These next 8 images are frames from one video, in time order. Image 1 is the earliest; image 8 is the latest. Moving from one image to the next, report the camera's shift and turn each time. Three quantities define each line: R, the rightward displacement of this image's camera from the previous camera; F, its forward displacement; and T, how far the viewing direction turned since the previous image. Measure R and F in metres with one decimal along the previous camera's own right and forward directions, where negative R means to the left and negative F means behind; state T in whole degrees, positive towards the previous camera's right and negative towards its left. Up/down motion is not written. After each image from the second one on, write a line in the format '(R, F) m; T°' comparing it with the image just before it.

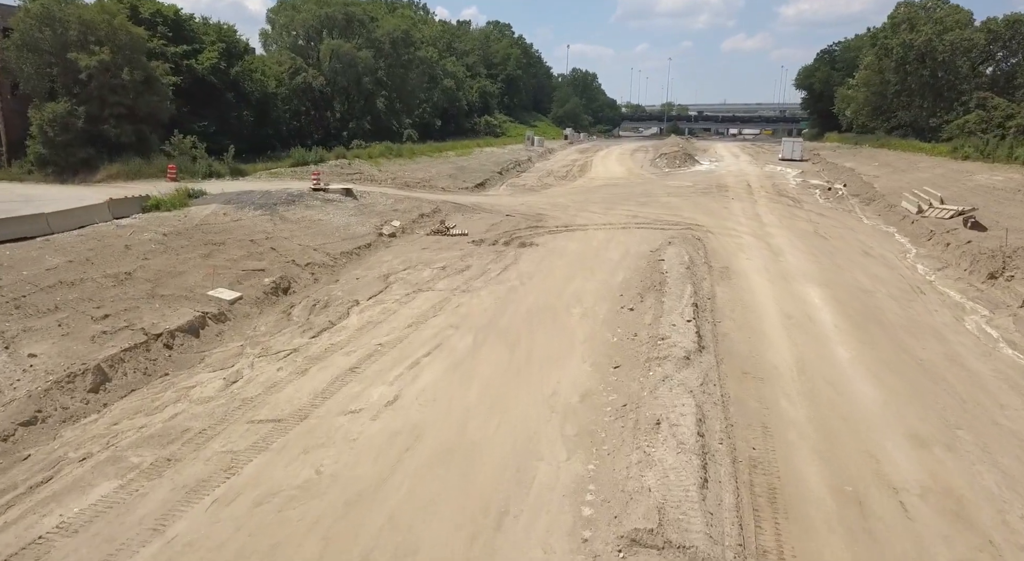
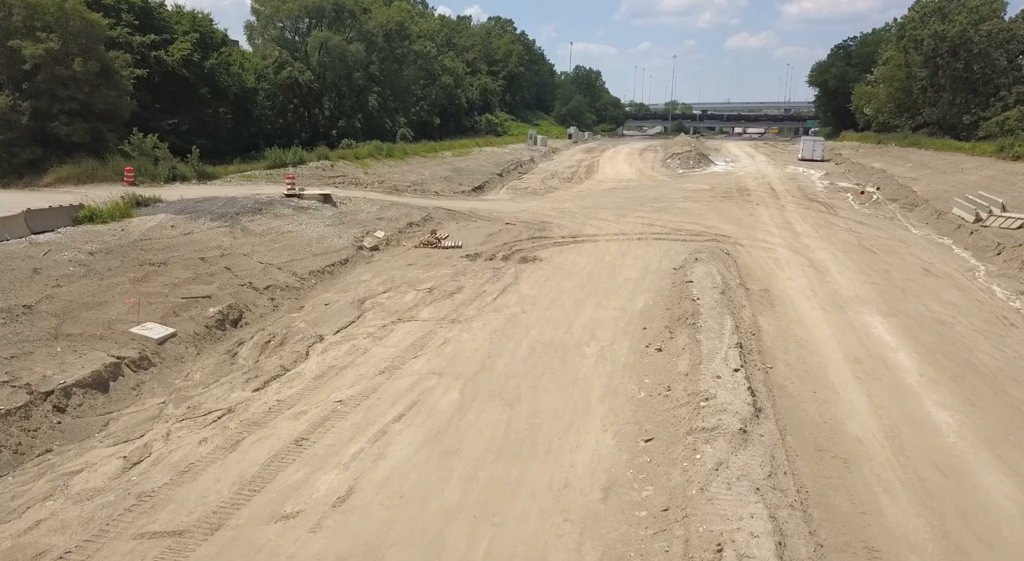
(+0.1, +2.6) m; 0°
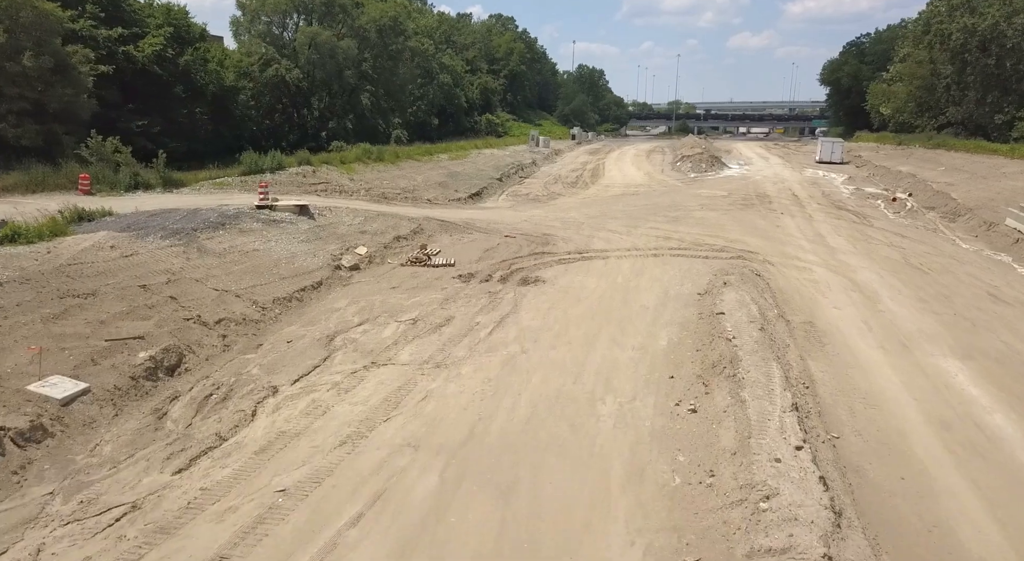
(+0.1, +2.2) m; 0°
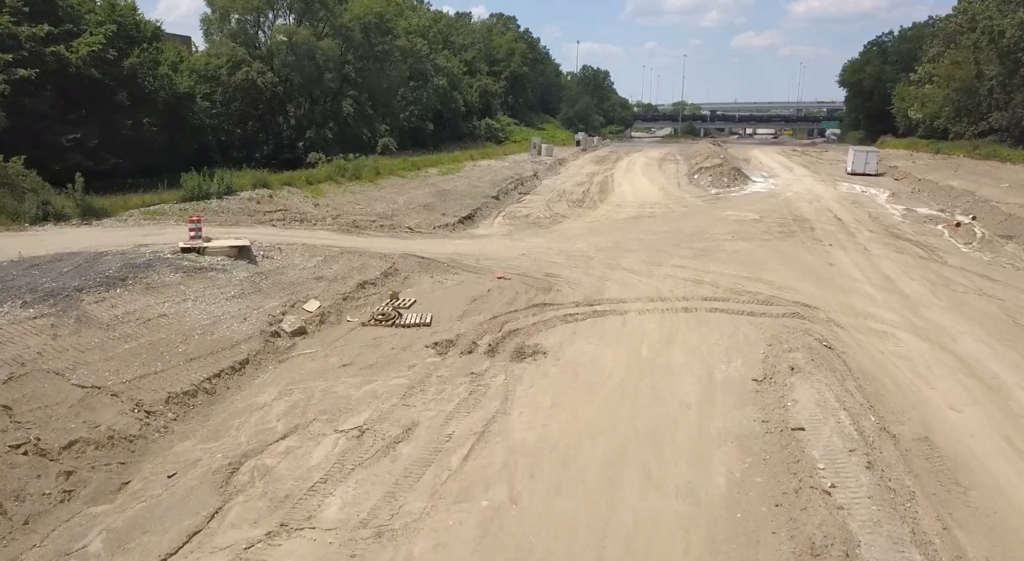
(+0.2, +3.7) m; 0°
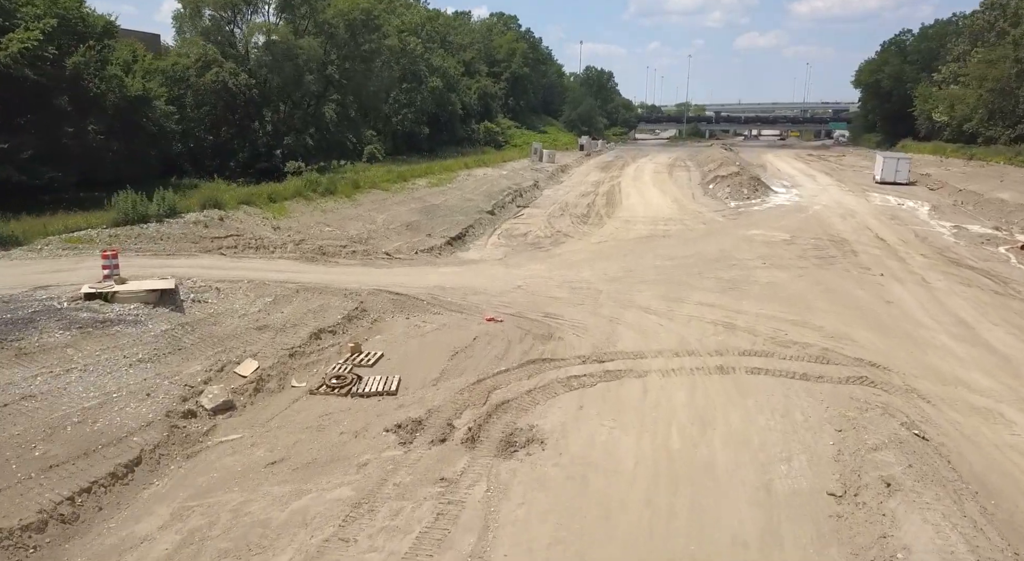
(+0.2, +2.9) m; 0°
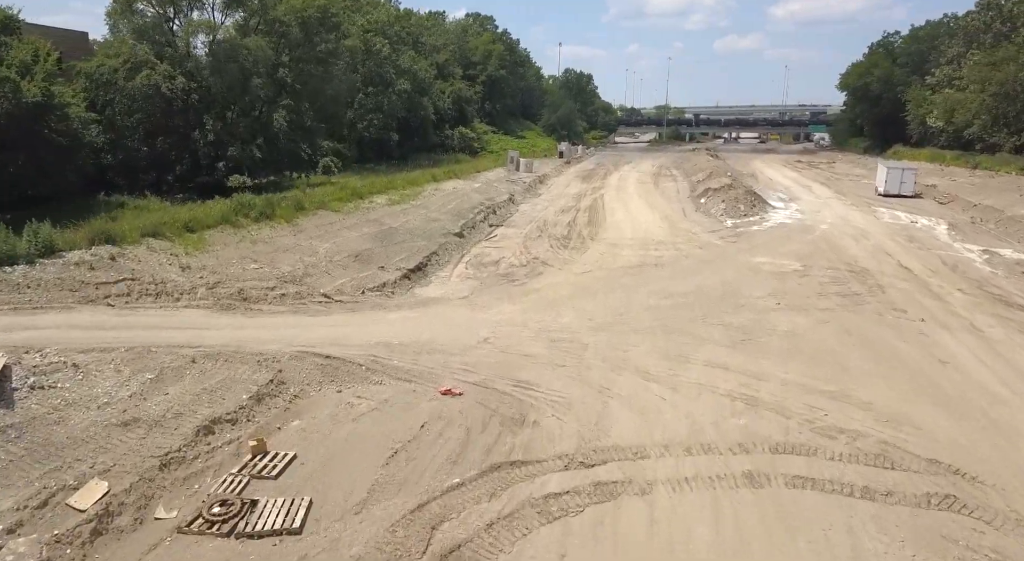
(+0.3, +3.0) m; +2°
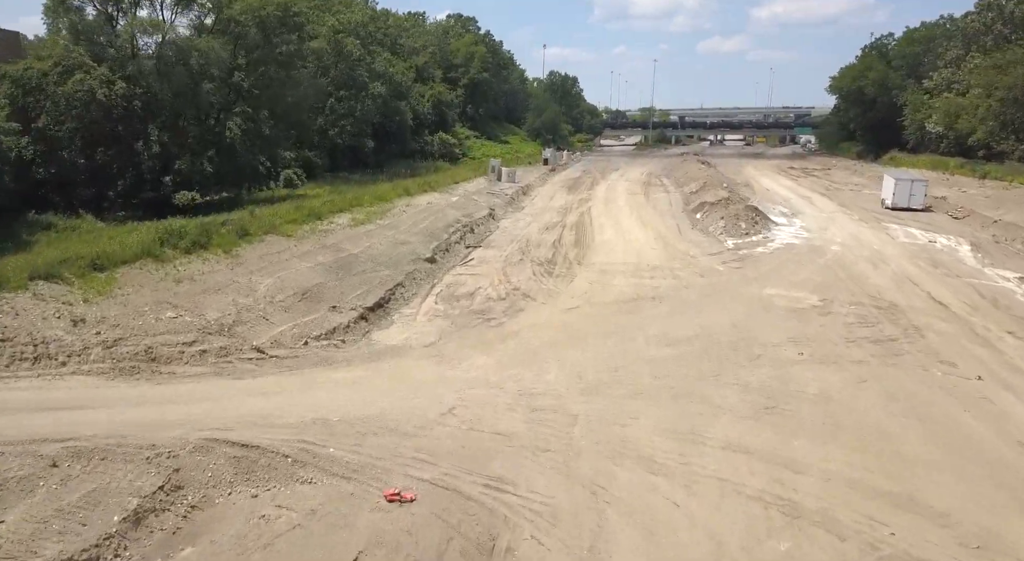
(+0.2, +2.4) m; +1°
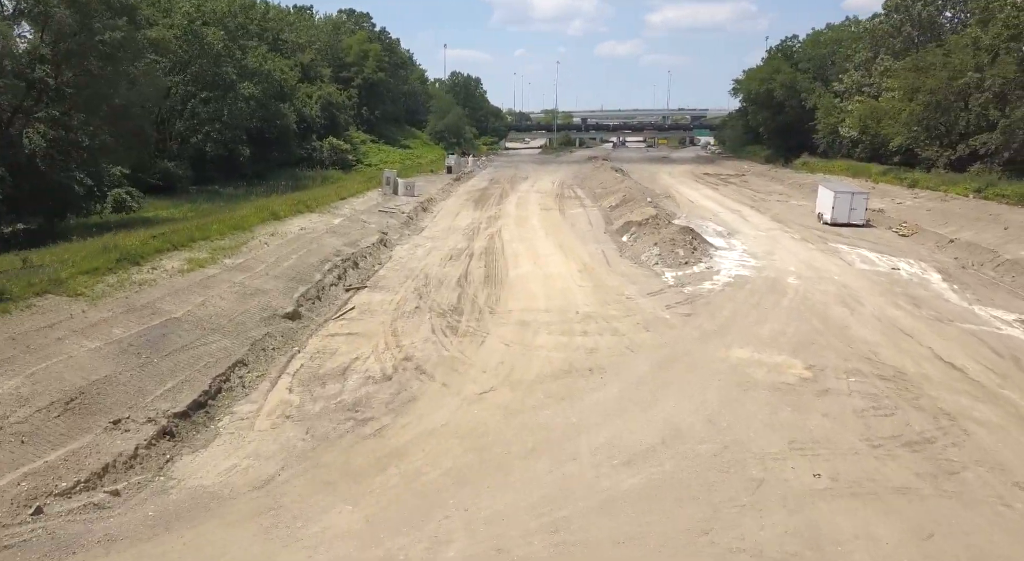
(+0.4, +4.4) m; +8°
